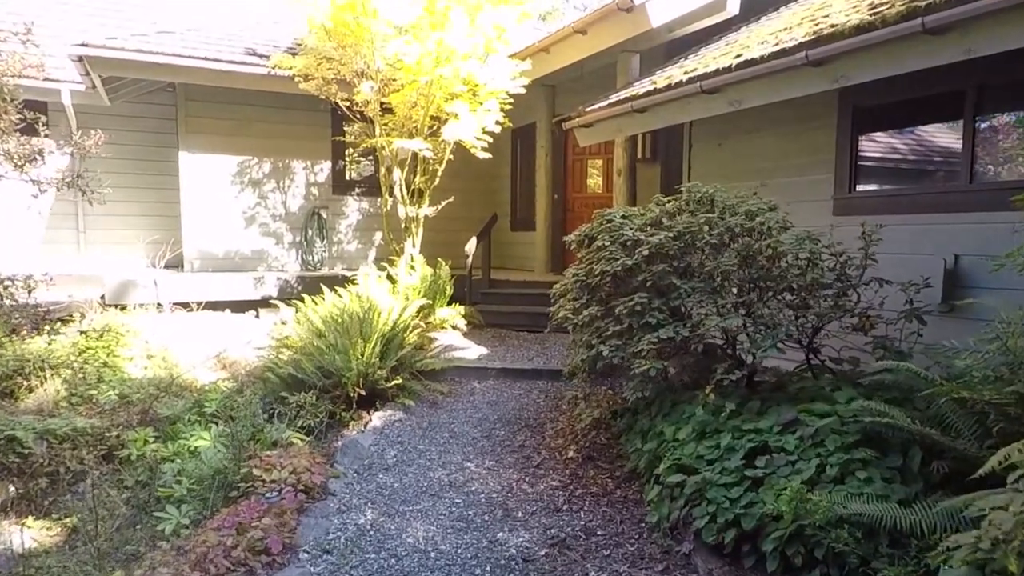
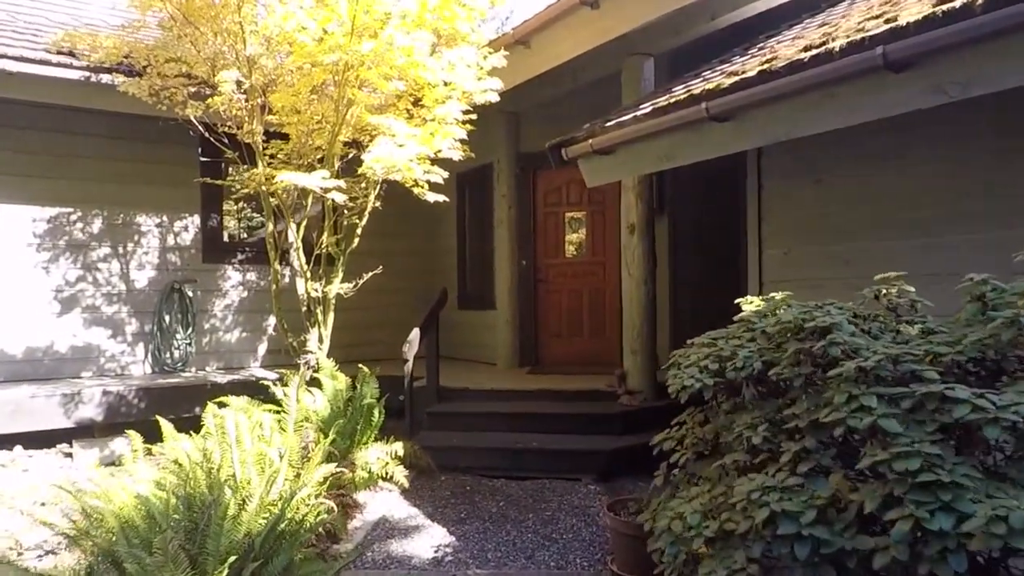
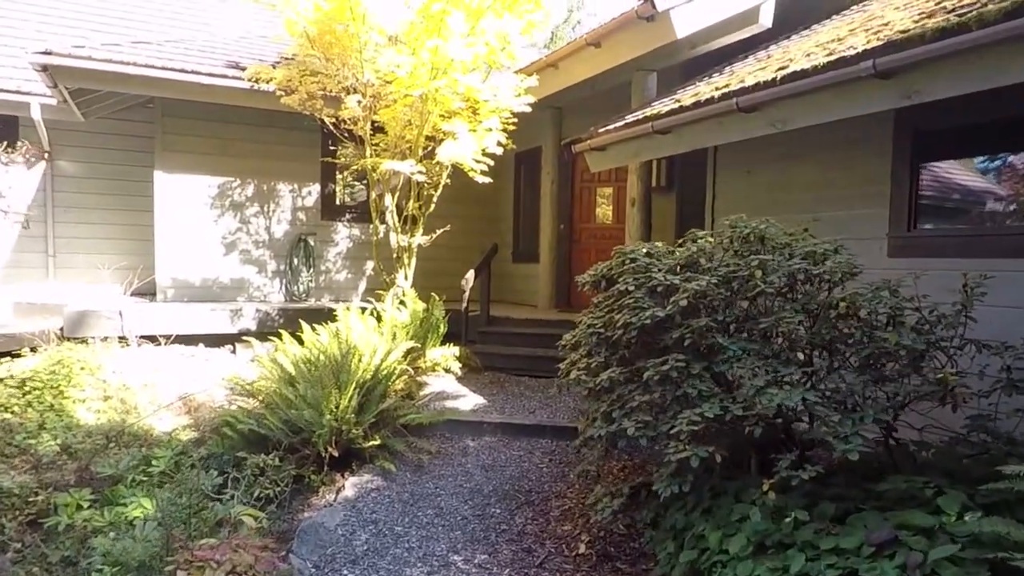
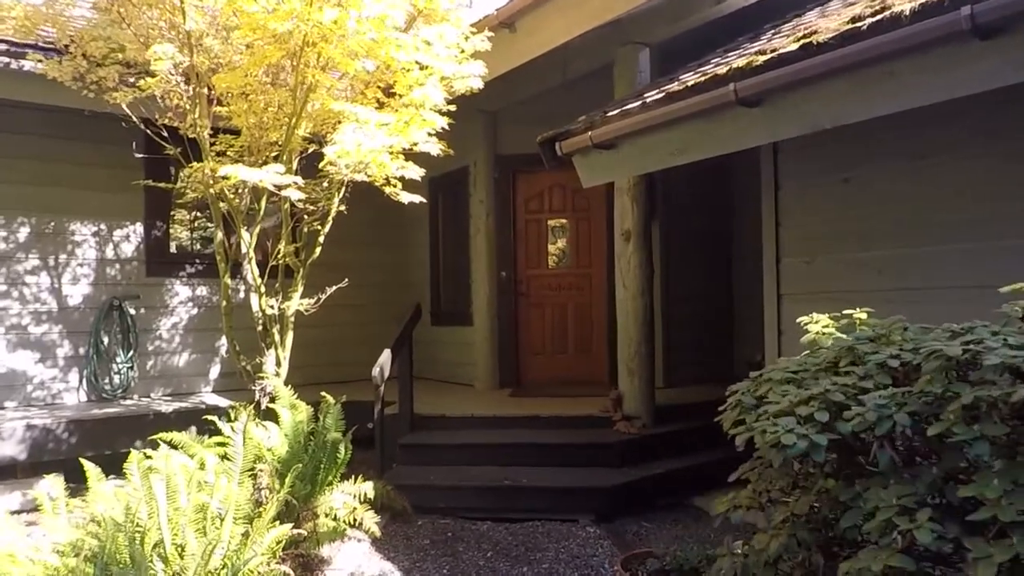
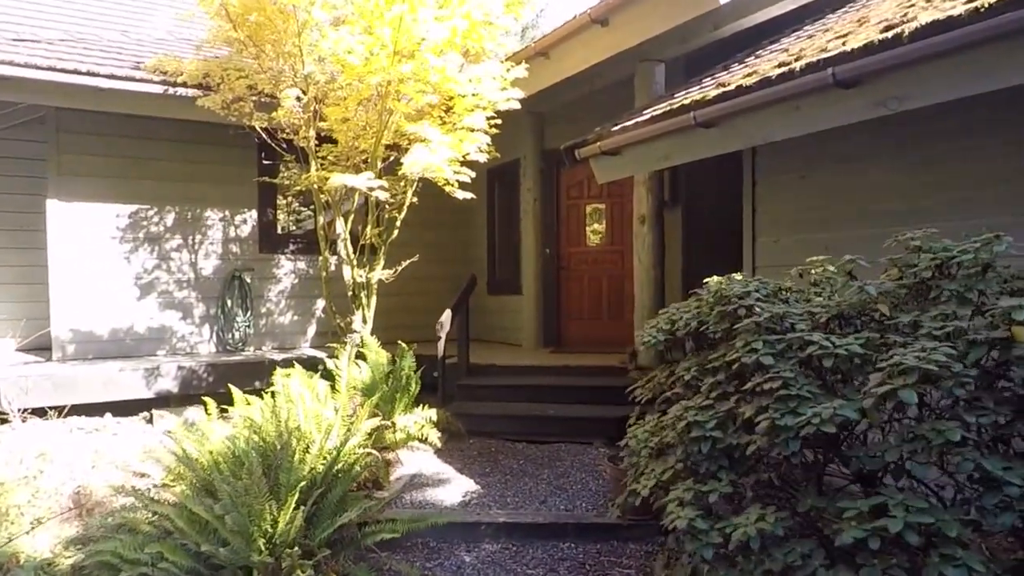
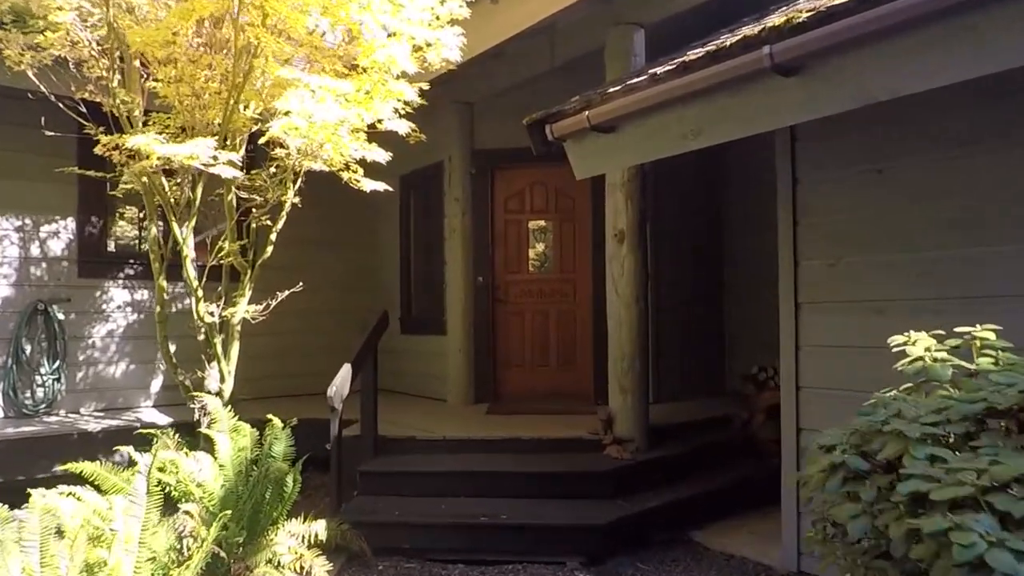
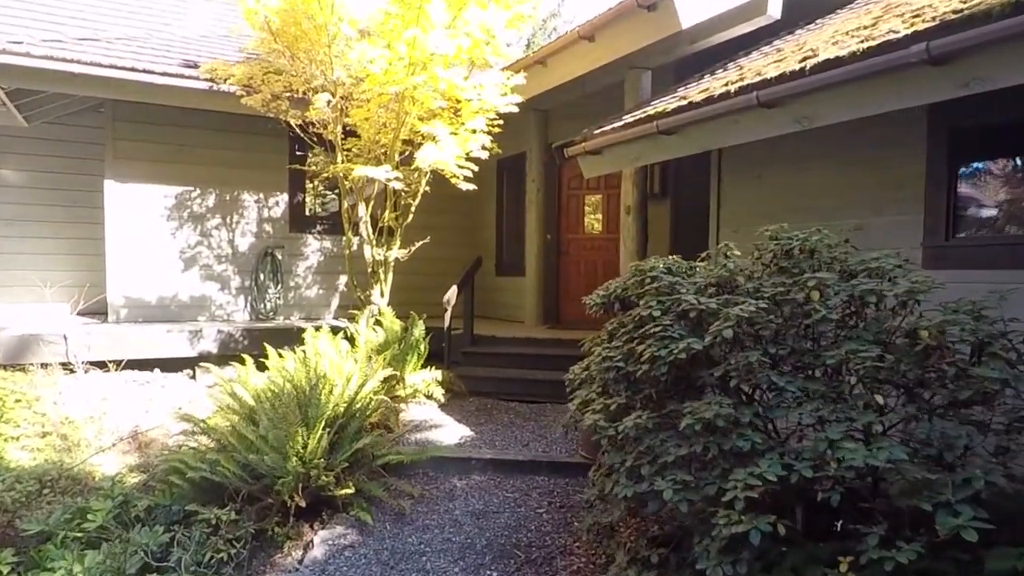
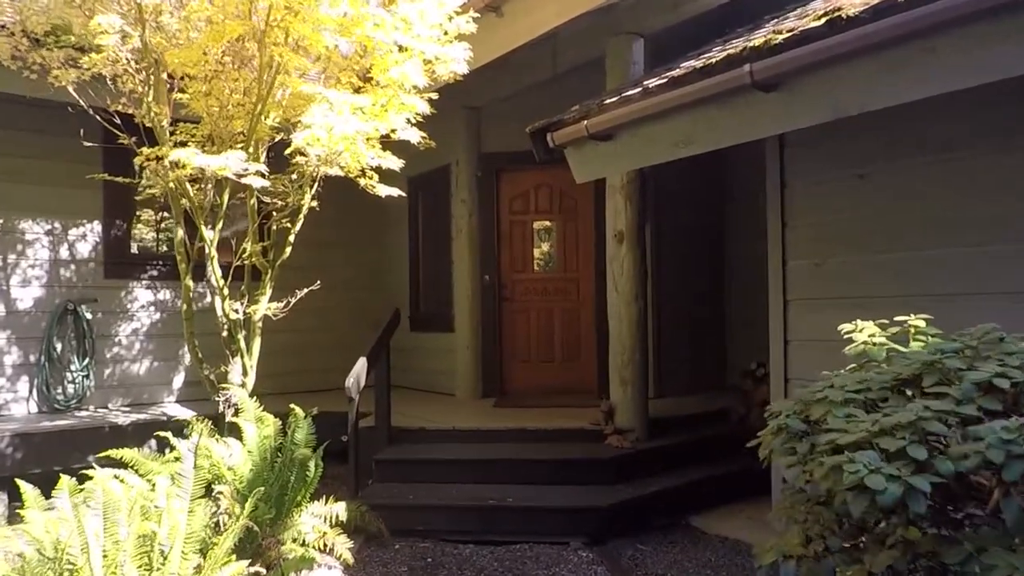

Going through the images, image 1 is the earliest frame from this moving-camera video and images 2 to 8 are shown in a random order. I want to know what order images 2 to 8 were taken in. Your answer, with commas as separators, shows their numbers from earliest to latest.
3, 7, 5, 2, 4, 8, 6
